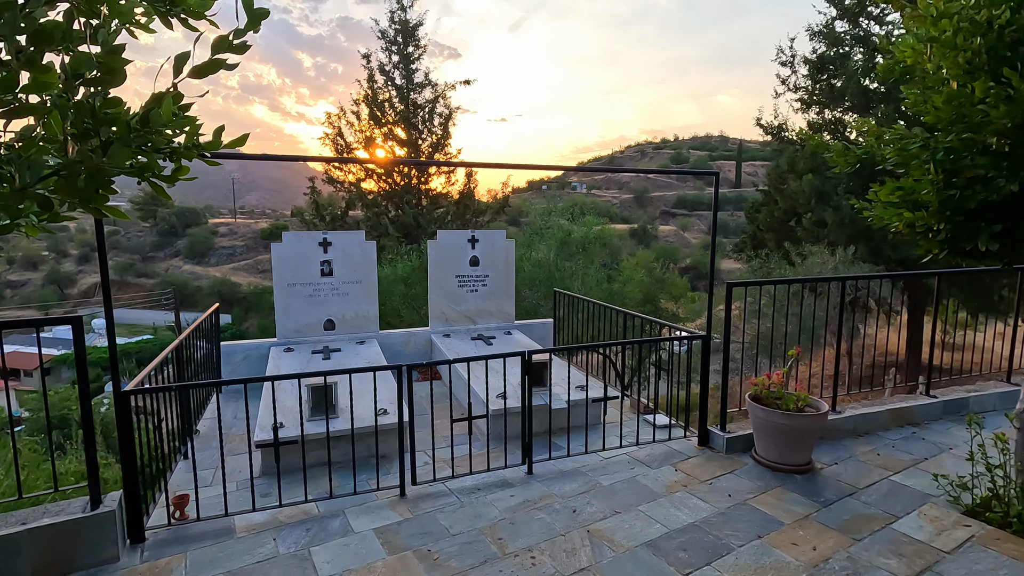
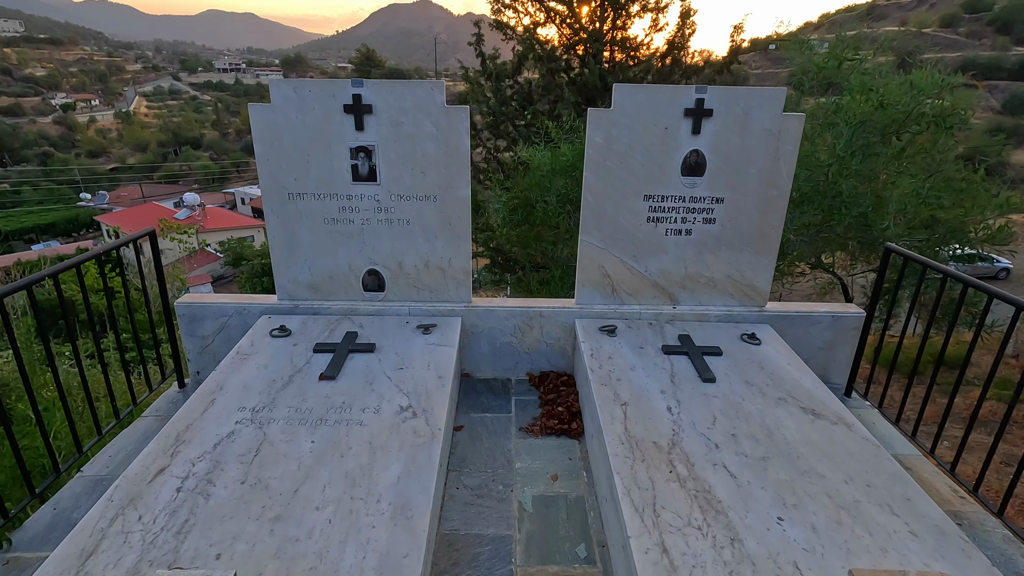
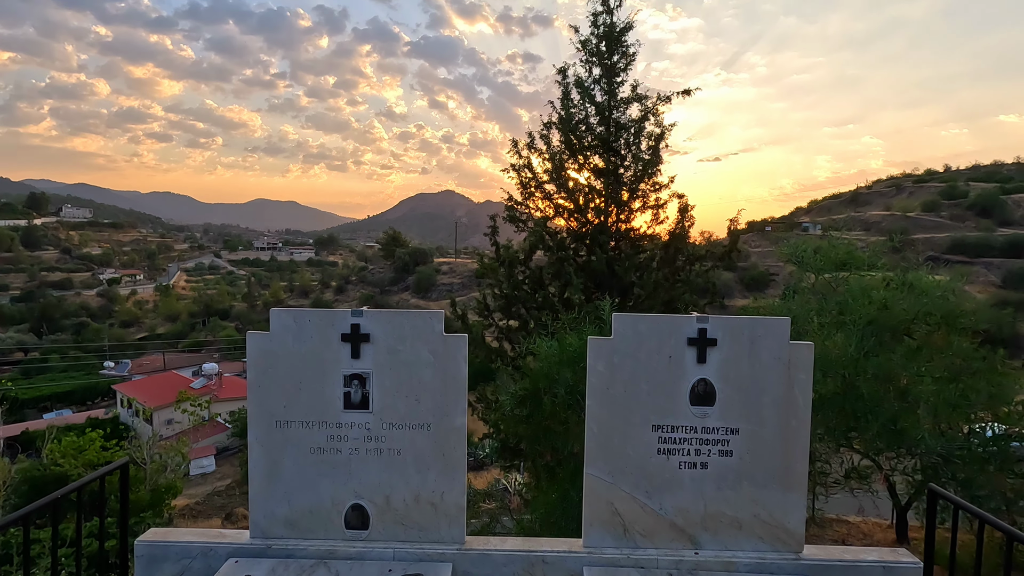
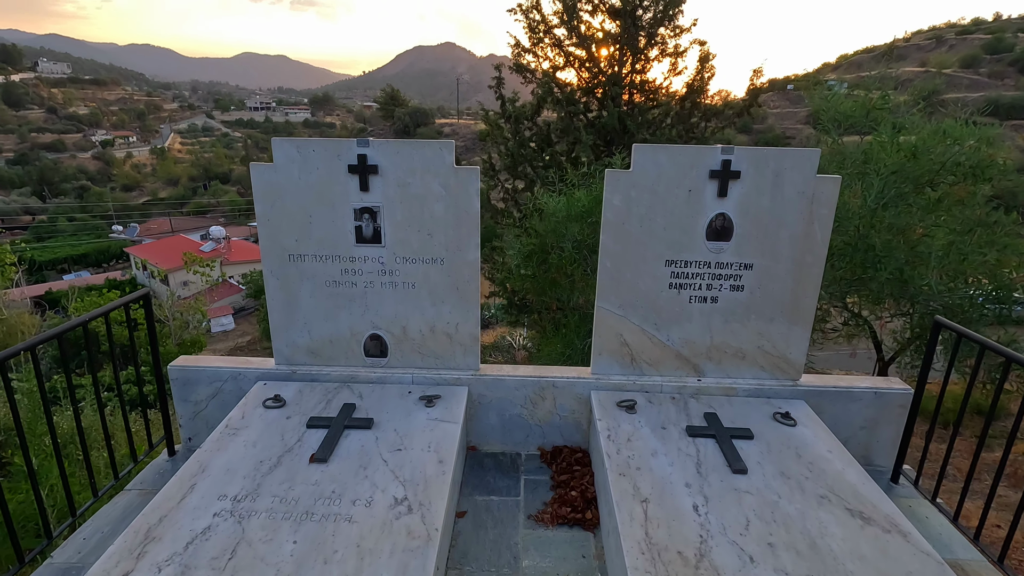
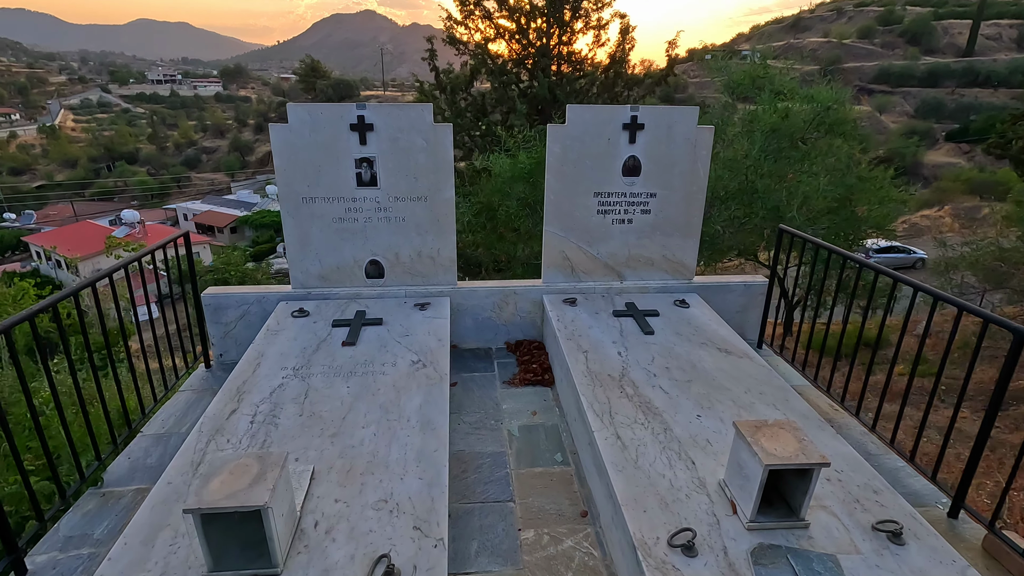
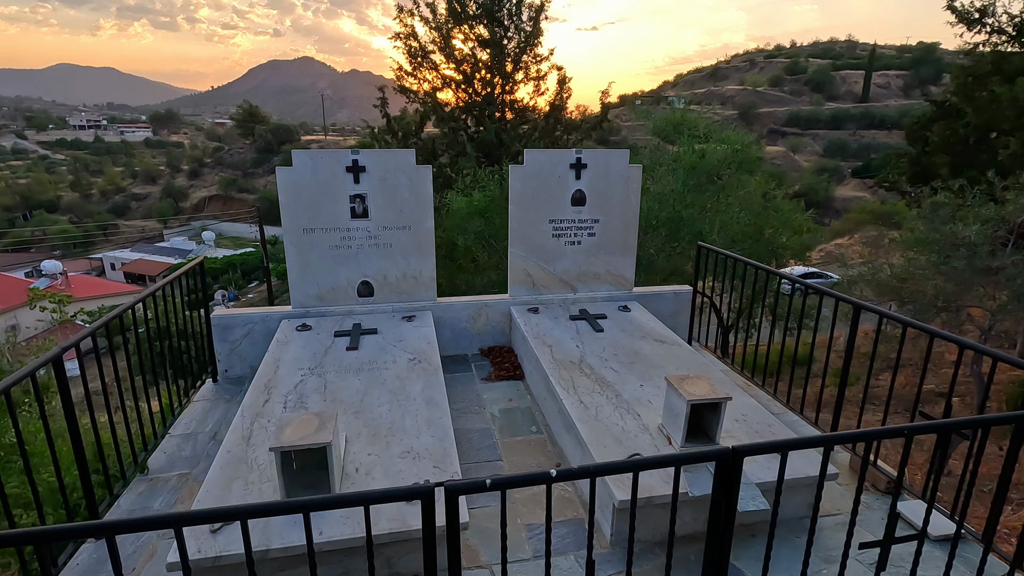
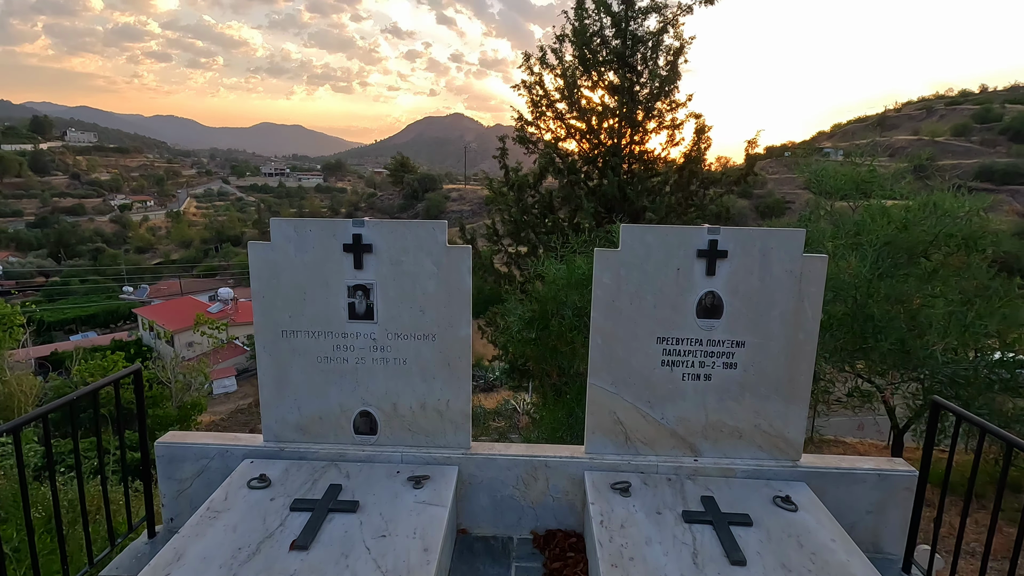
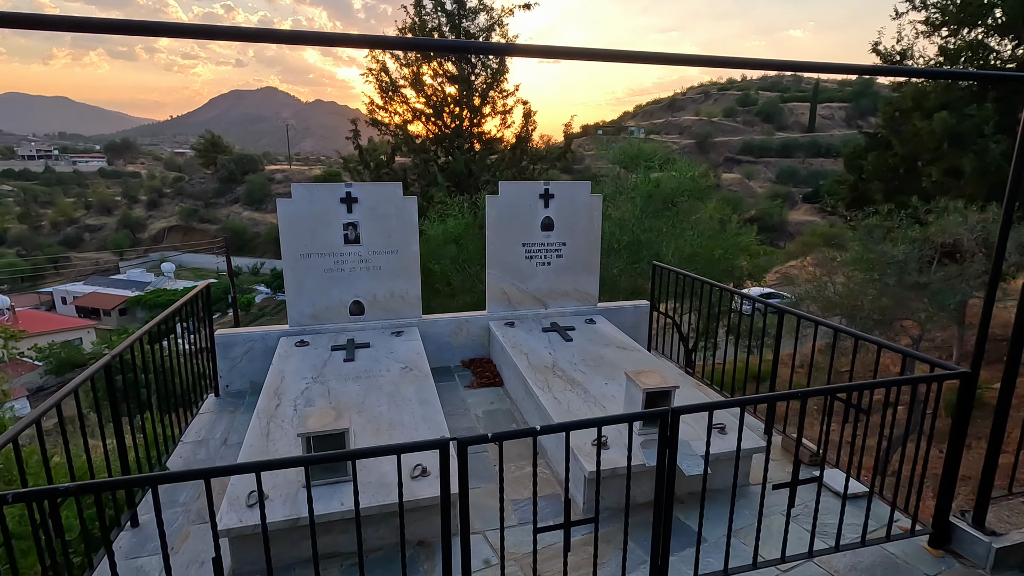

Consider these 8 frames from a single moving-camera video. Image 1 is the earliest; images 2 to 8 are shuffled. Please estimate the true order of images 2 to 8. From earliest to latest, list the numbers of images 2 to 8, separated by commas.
8, 6, 5, 2, 4, 7, 3
